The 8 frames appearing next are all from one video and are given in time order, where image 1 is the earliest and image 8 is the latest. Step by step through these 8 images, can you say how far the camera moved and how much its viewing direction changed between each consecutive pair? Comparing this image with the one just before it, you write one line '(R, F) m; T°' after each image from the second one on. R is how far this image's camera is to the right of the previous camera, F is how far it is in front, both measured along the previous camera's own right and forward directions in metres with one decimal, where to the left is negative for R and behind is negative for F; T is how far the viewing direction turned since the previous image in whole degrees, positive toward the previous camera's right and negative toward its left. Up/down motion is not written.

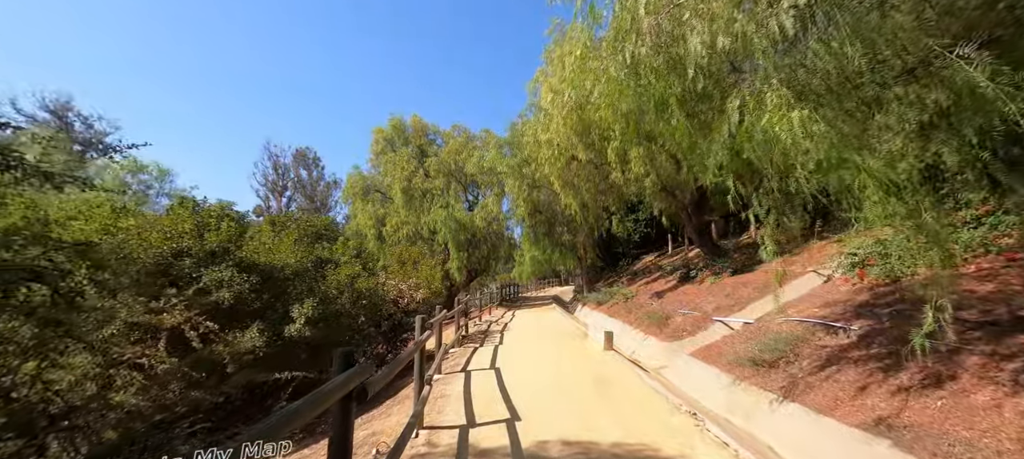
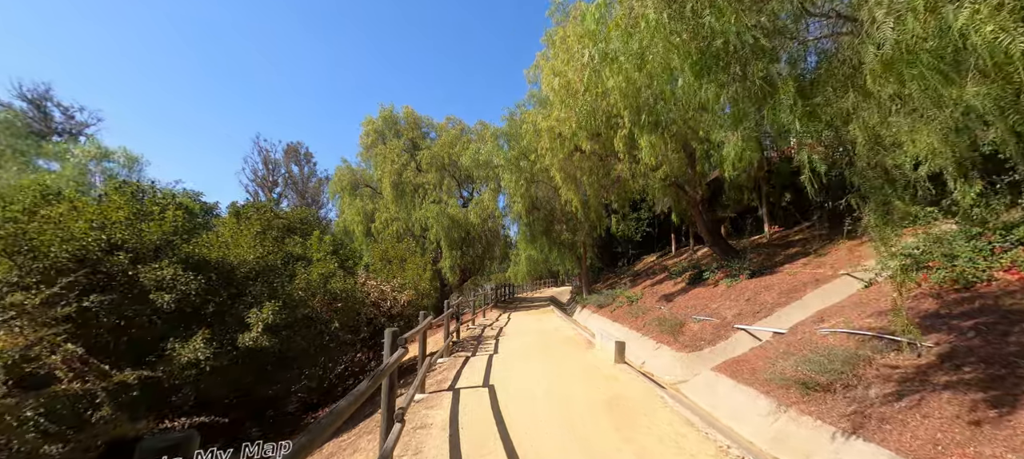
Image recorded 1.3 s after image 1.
(0.0, +1.1) m; +1°
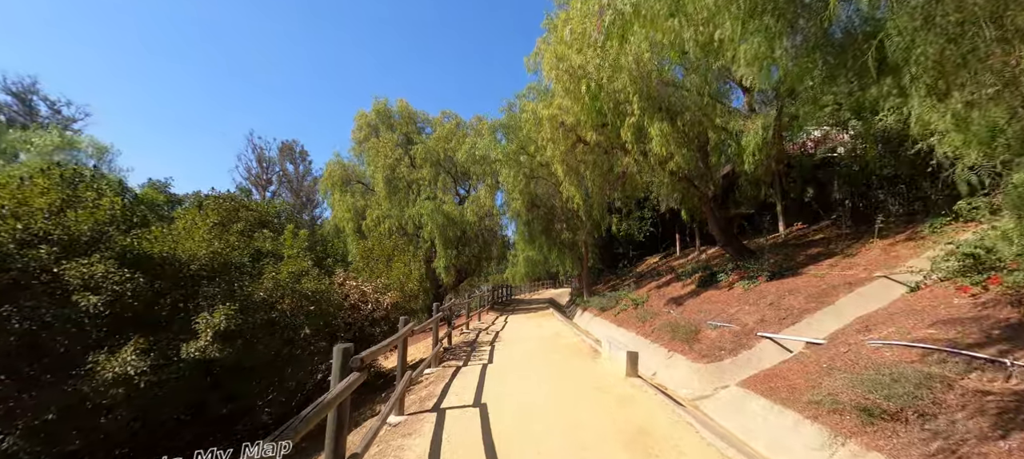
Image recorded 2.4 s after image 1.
(0.0, +0.9) m; 0°
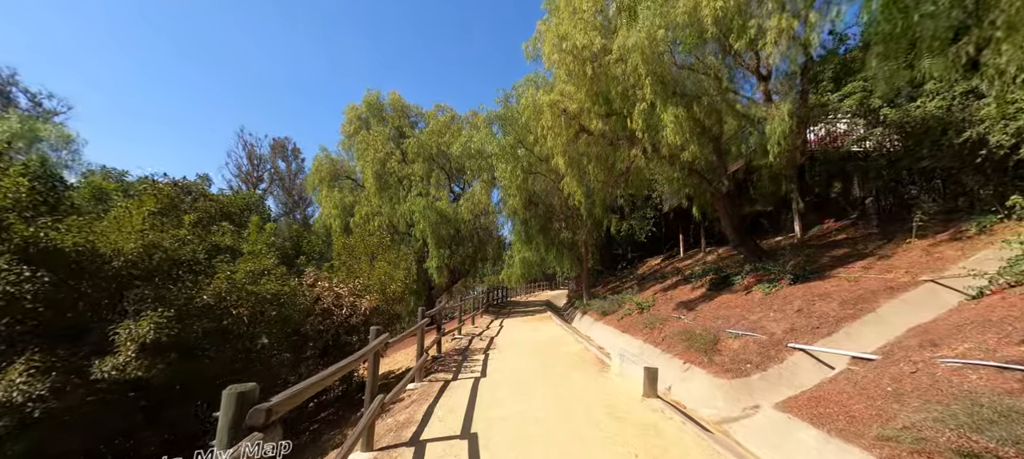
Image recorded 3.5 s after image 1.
(0.0, +0.9) m; +1°
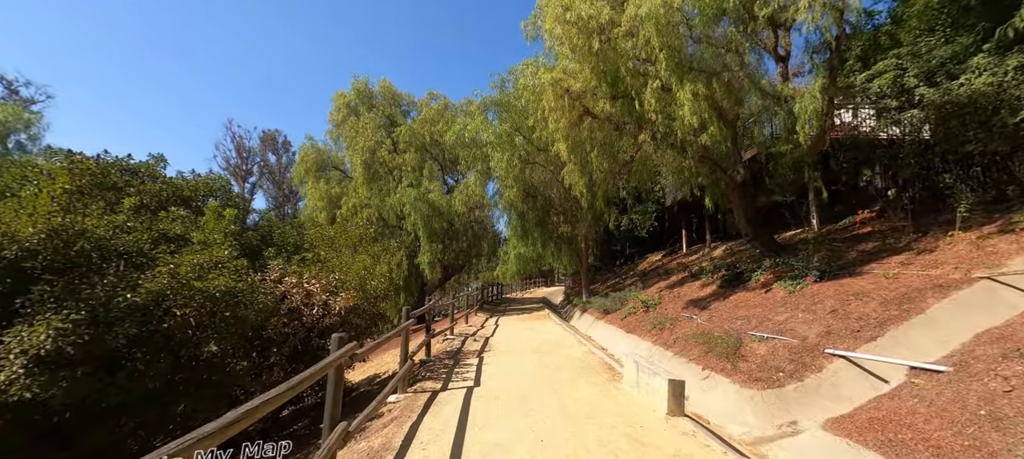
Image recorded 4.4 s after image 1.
(-0.1, +0.9) m; +1°
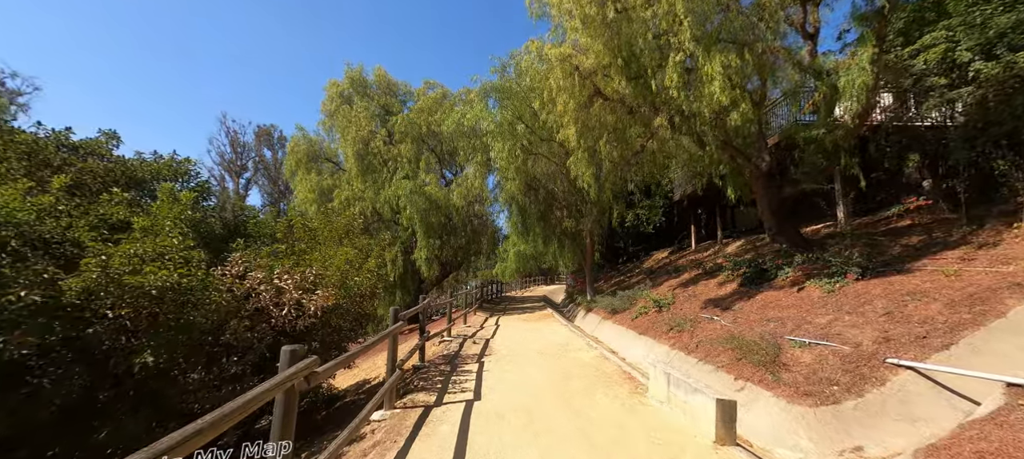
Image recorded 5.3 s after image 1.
(-0.1, +0.9) m; 0°
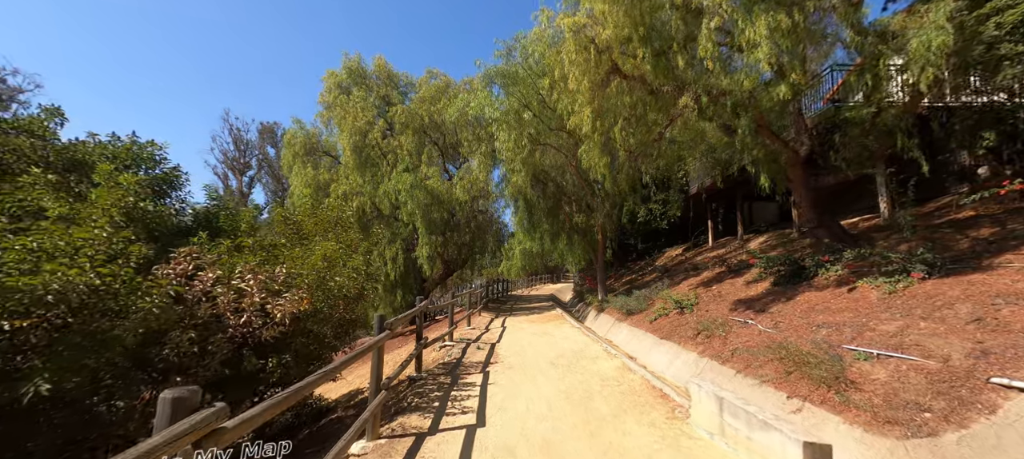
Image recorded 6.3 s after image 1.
(-0.1, +0.9) m; -1°
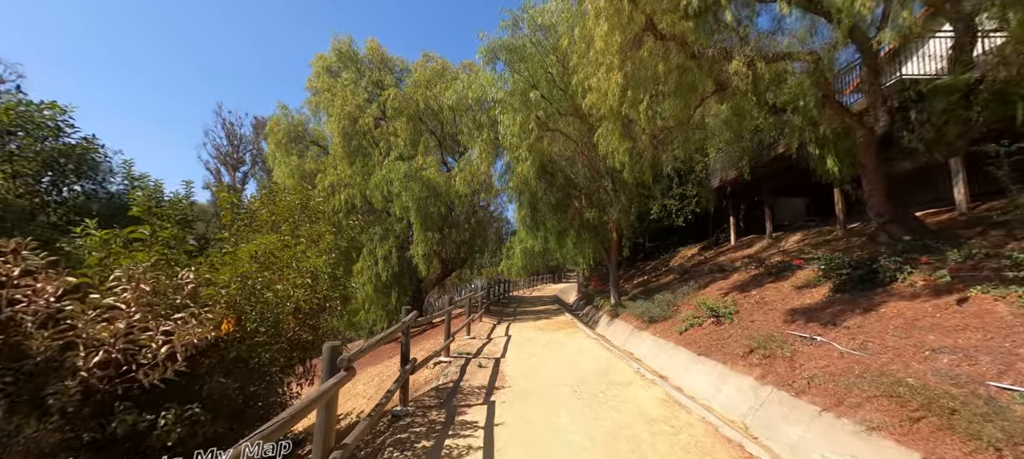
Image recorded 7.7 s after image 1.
(-0.2, +1.5) m; 0°
